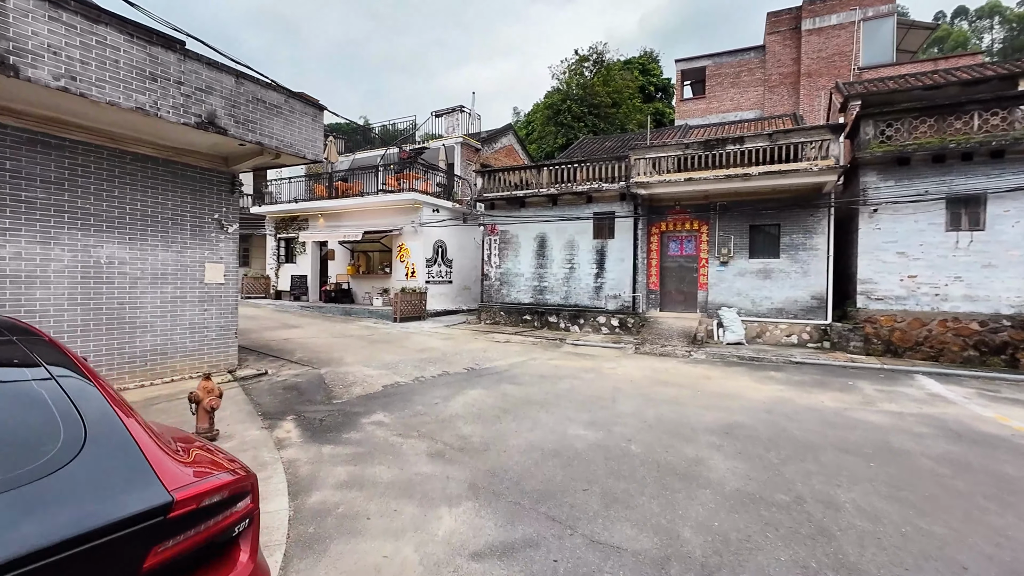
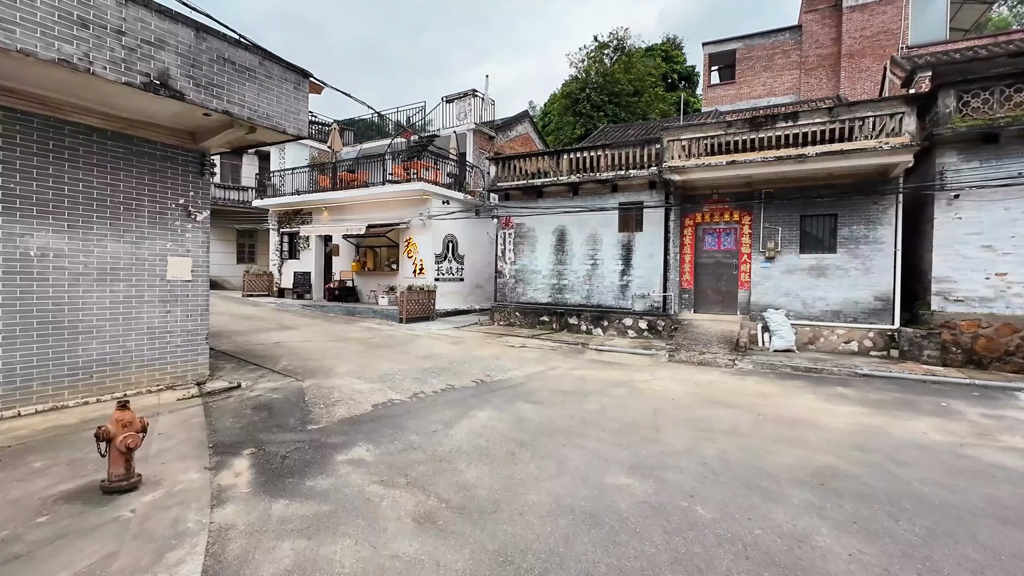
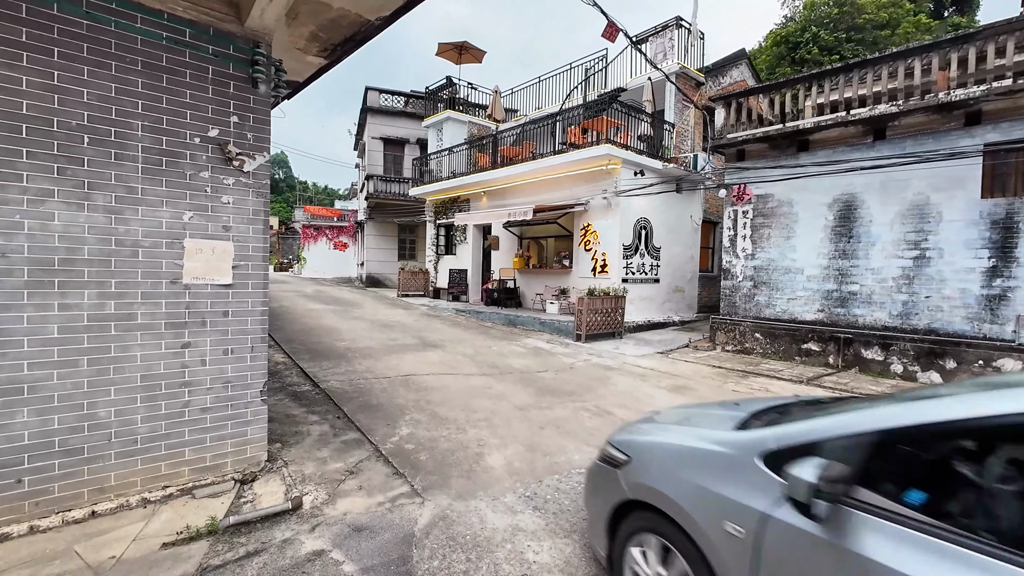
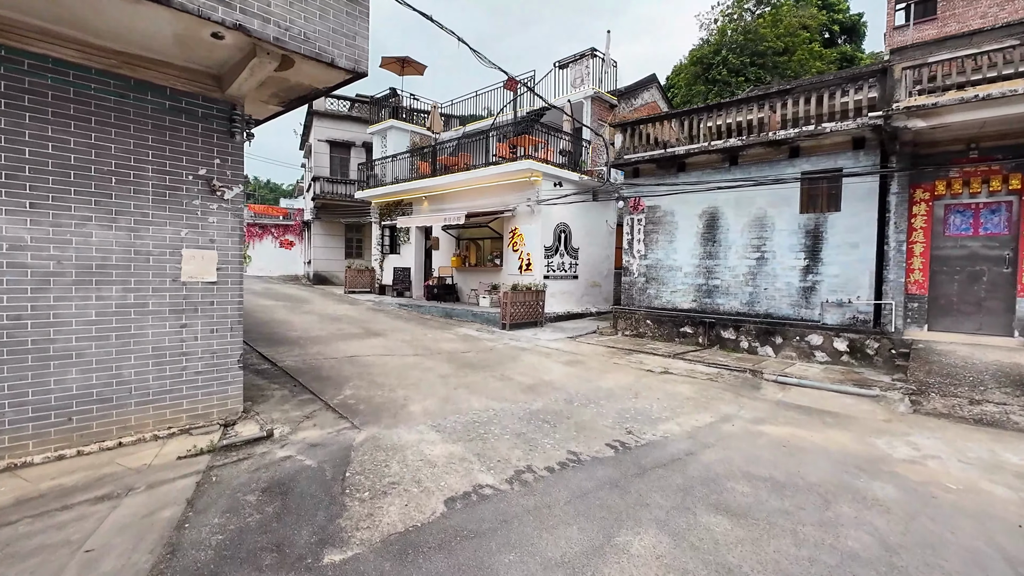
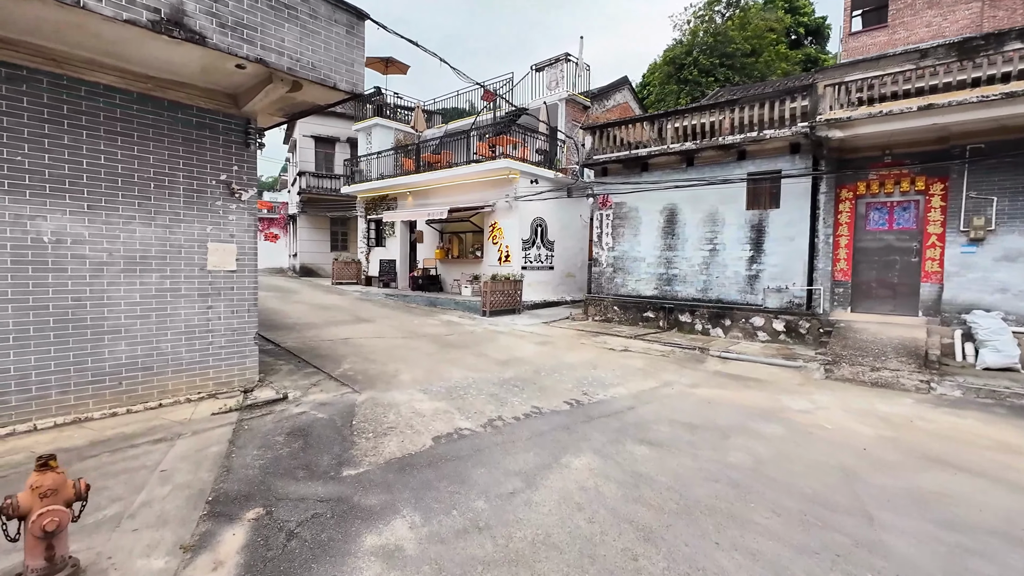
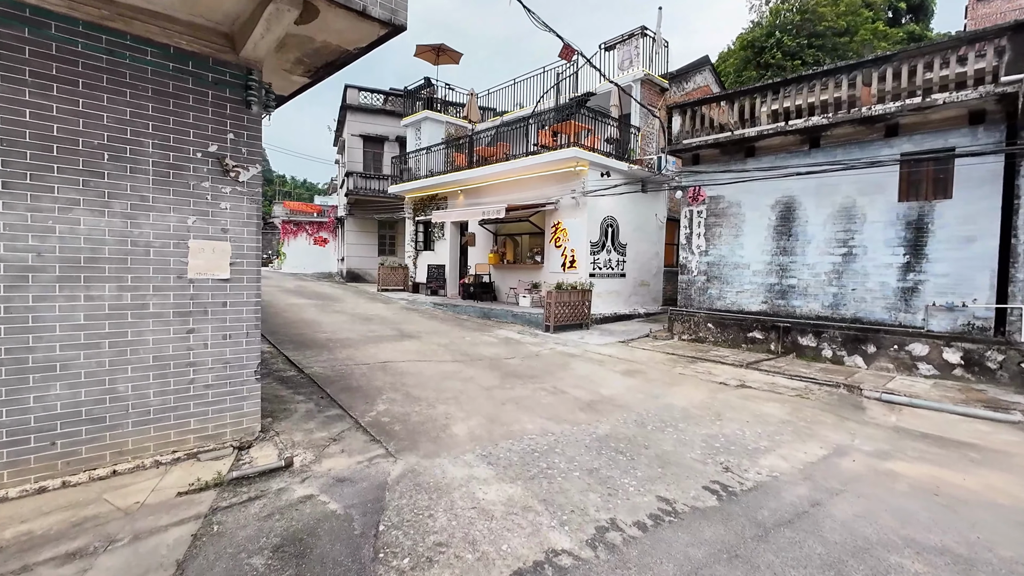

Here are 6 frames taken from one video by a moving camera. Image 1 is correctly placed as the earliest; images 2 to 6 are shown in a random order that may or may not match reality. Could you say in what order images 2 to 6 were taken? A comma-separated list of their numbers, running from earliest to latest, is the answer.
2, 5, 4, 6, 3
